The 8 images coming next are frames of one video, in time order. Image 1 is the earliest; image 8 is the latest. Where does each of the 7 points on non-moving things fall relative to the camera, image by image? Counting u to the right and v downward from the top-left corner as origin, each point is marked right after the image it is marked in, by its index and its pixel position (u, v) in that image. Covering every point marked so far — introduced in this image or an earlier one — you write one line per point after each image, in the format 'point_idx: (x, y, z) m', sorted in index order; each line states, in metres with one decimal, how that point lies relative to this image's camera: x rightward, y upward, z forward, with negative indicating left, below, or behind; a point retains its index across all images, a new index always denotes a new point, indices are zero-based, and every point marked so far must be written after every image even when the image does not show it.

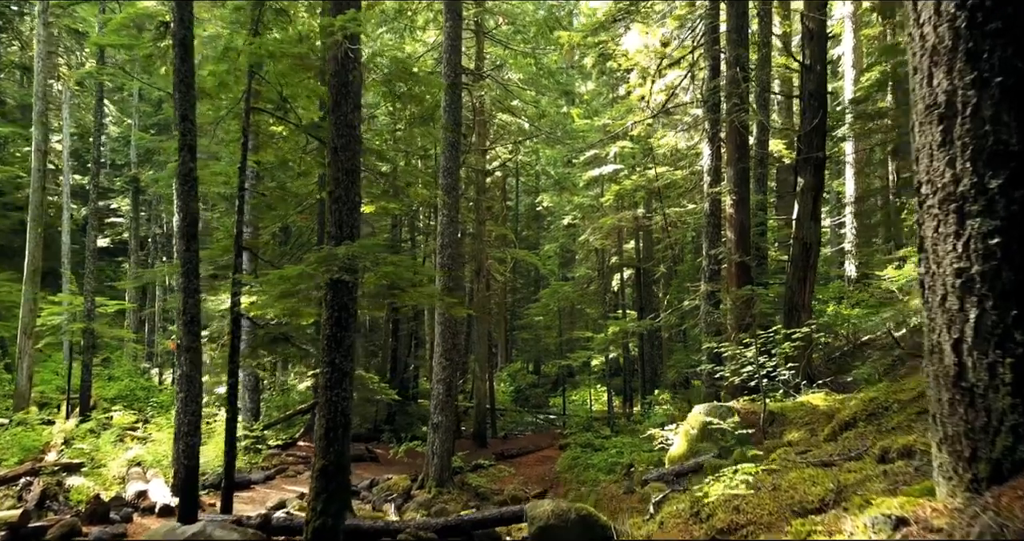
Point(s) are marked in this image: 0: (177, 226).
0: (-3.4, +0.4, +7.5) m
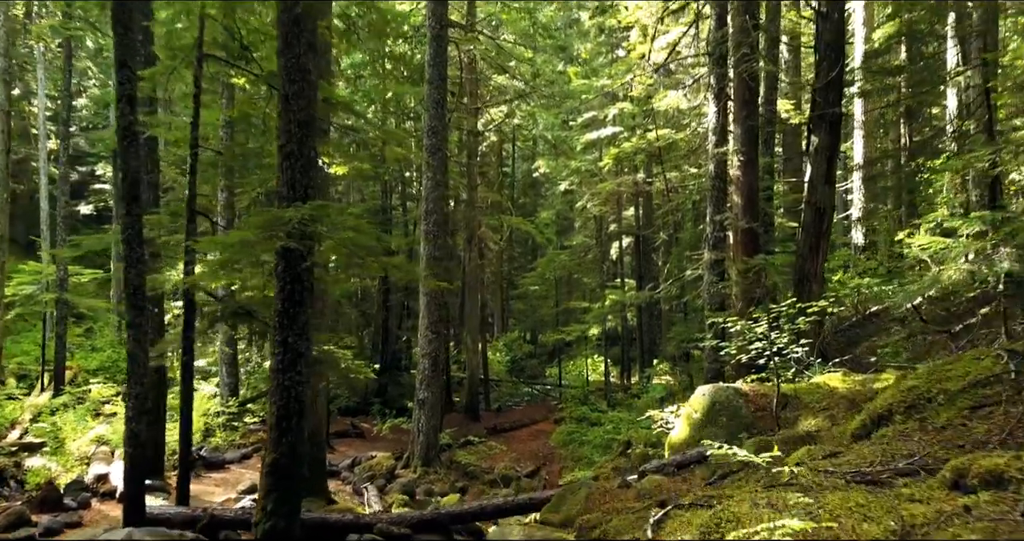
0: (-3.6, +0.8, +6.6) m
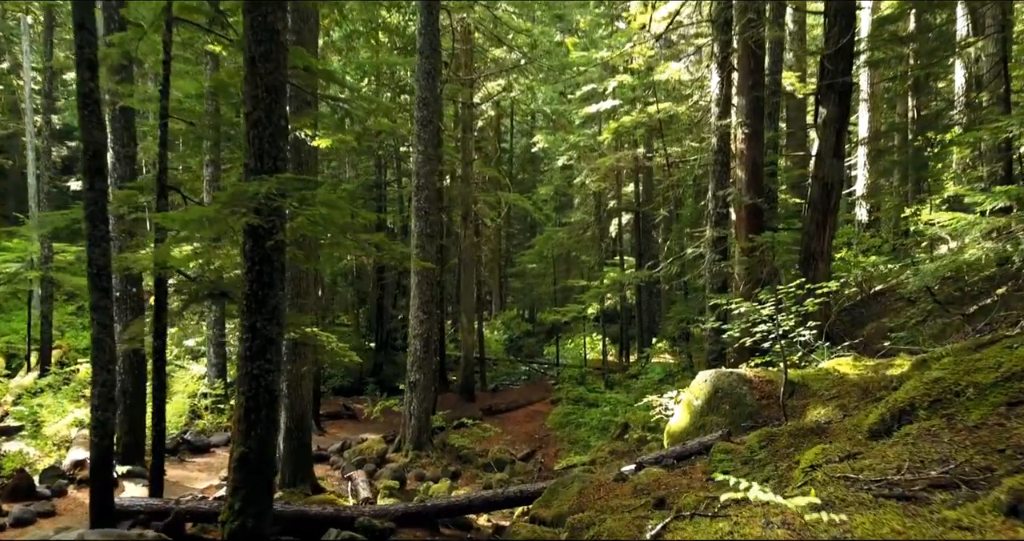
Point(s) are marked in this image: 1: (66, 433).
0: (-3.7, +0.9, +6.2) m
1: (-6.6, -2.4, +10.8) m
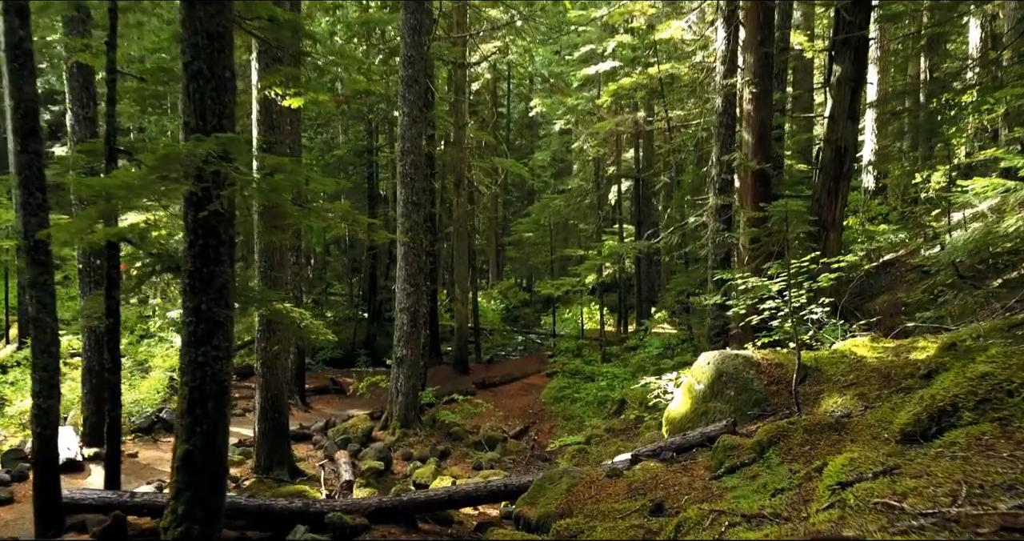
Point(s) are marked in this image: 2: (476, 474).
0: (-3.8, +1.1, +5.5) m
1: (-6.7, -2.0, +10.3) m
2: (-0.5, -2.8, +9.9) m
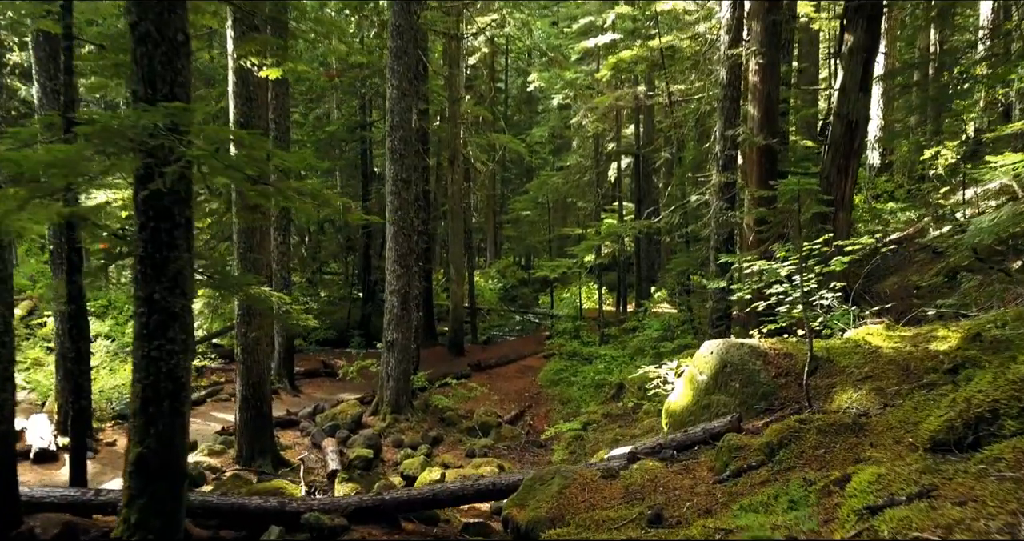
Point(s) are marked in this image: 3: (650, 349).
0: (-3.9, +1.3, +5.0) m
1: (-6.8, -1.7, +9.9) m
2: (-0.6, -2.5, +9.6) m
3: (+2.4, -1.4, +12.8) m
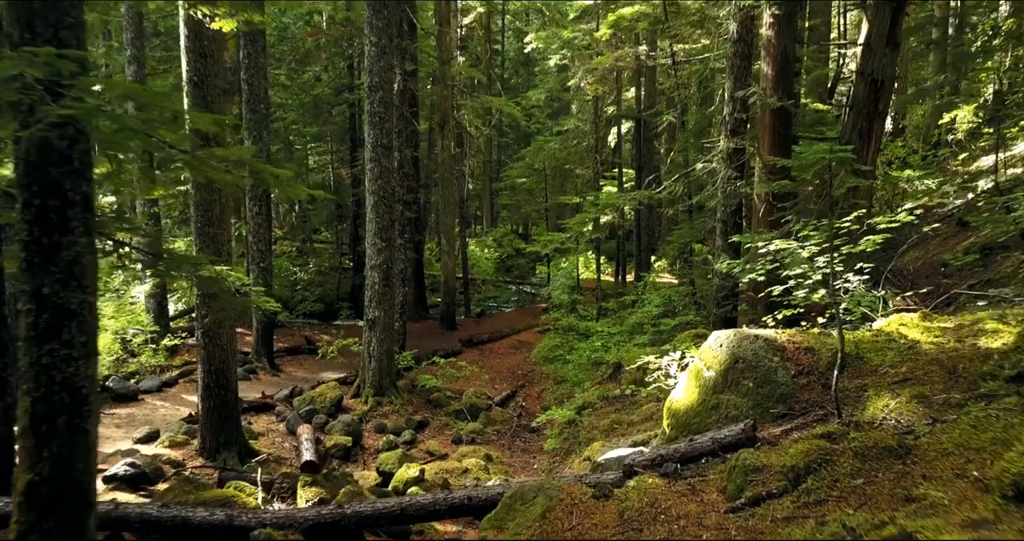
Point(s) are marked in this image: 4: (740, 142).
0: (-4.0, +1.4, +4.2) m
1: (-7.0, -1.4, +9.3) m
2: (-0.7, -2.2, +8.9) m
3: (+2.3, -0.9, +12.1) m
4: (+2.7, +1.5, +8.5) m
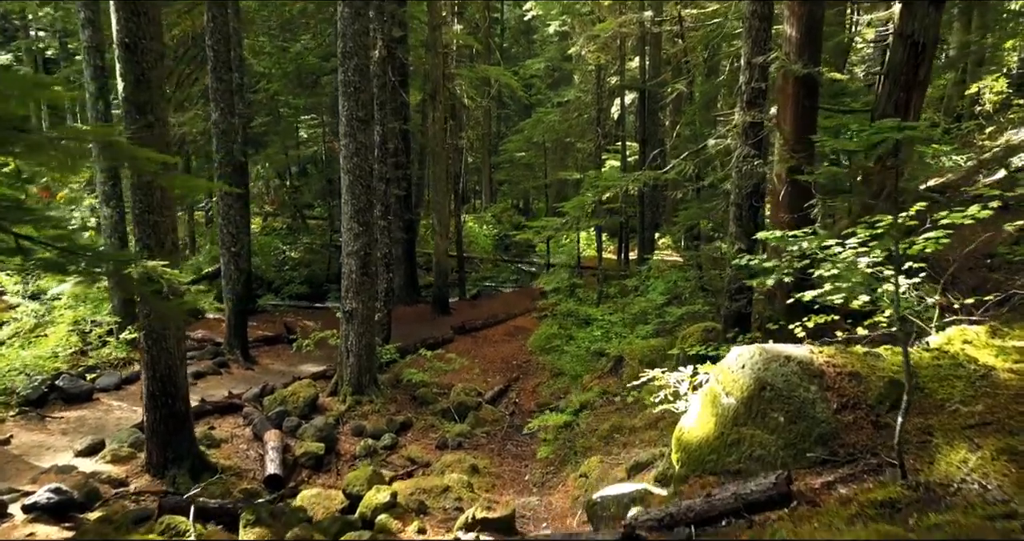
0: (-4.1, +1.3, +3.3) m
1: (-7.1, -1.3, +8.4) m
2: (-0.8, -2.1, +8.1) m
3: (+2.2, -0.7, +11.2) m
4: (+2.5, +1.6, +7.5) m
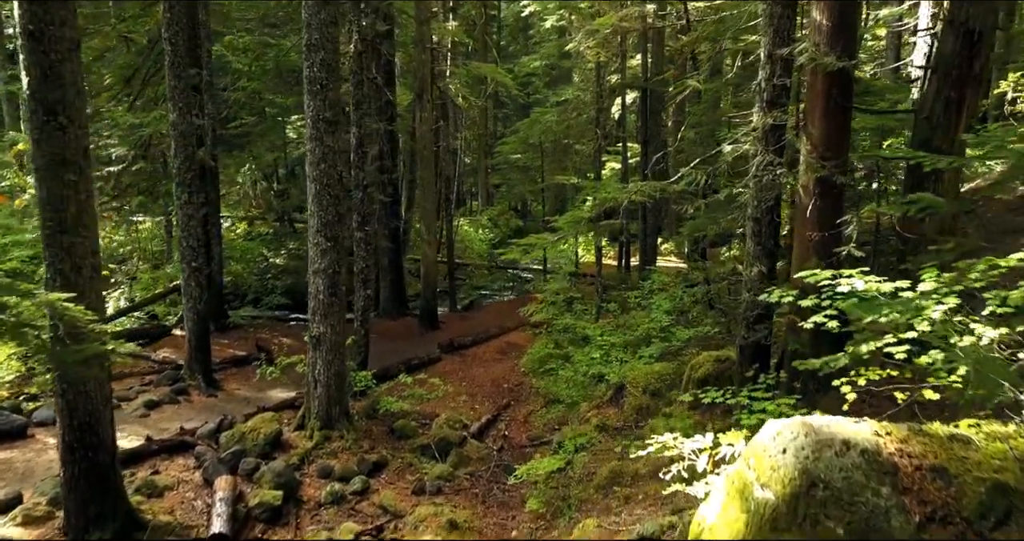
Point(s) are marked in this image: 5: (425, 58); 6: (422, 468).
0: (-4.3, +1.1, +2.3) m
1: (-7.2, -1.5, +7.4) m
2: (-1.0, -2.3, +7.1) m
3: (+2.0, -0.9, +10.2) m
4: (+2.4, +1.4, +6.5) m
5: (-1.7, +4.1, +14.0) m
6: (-1.0, -2.2, +8.0) m
